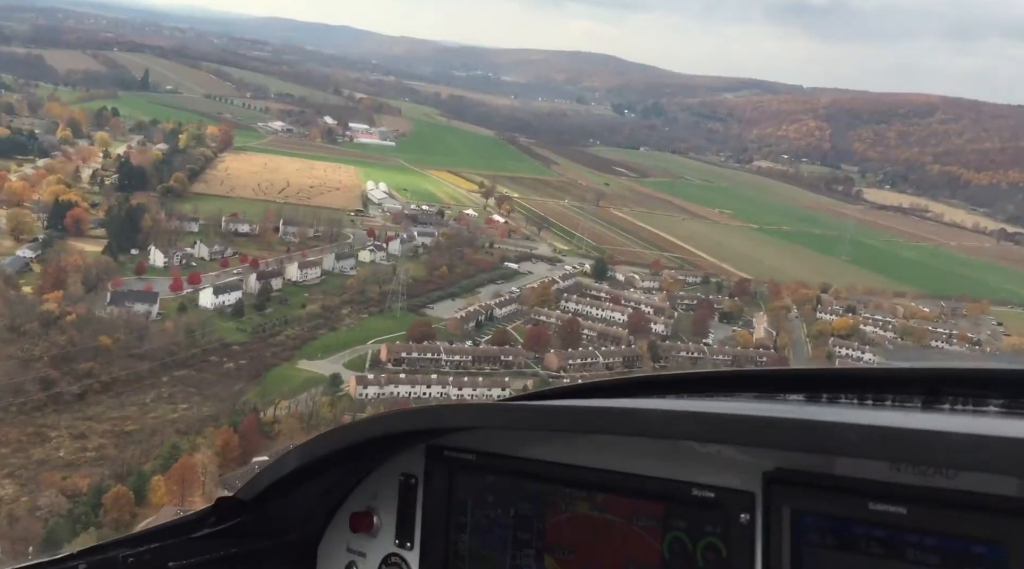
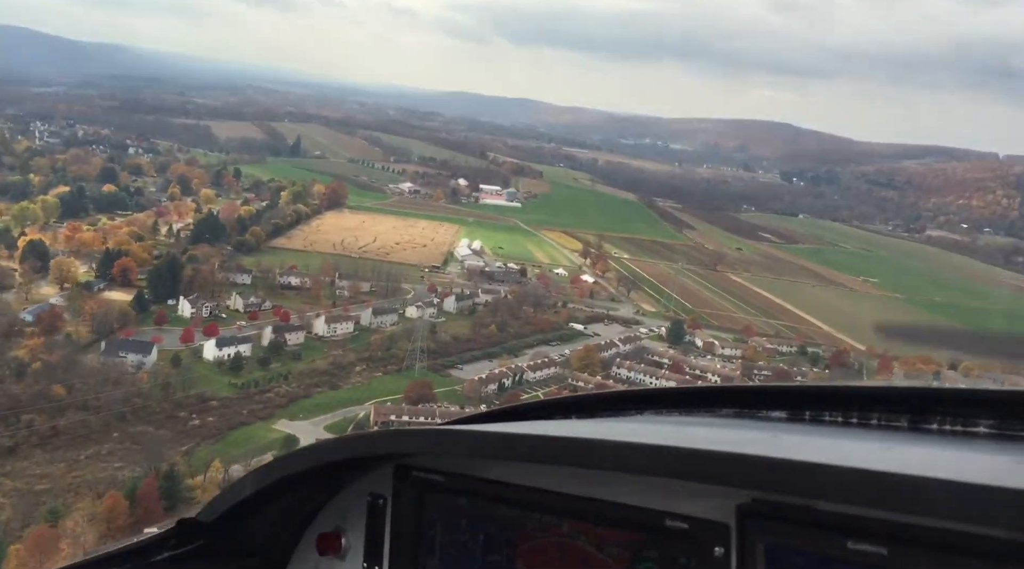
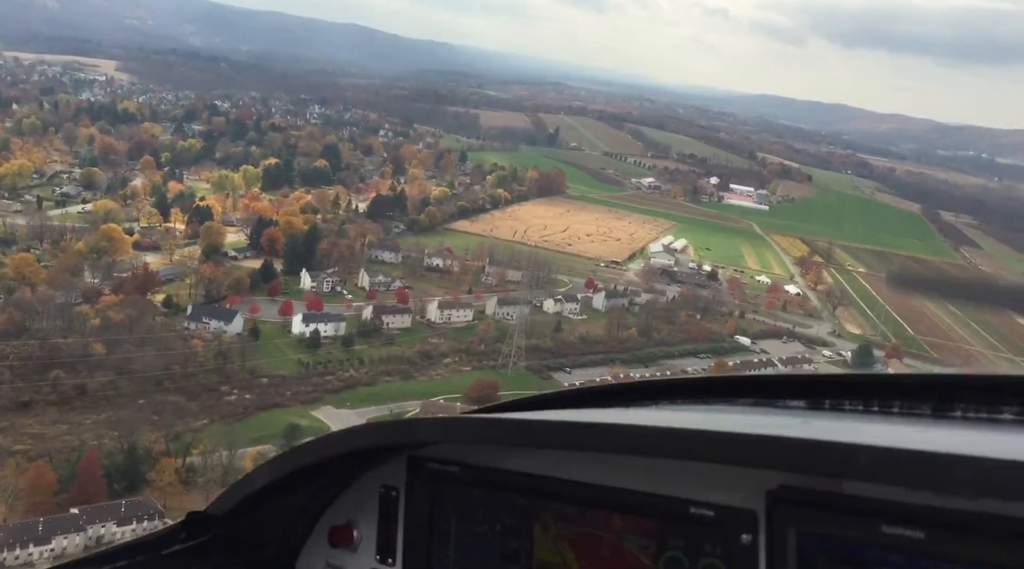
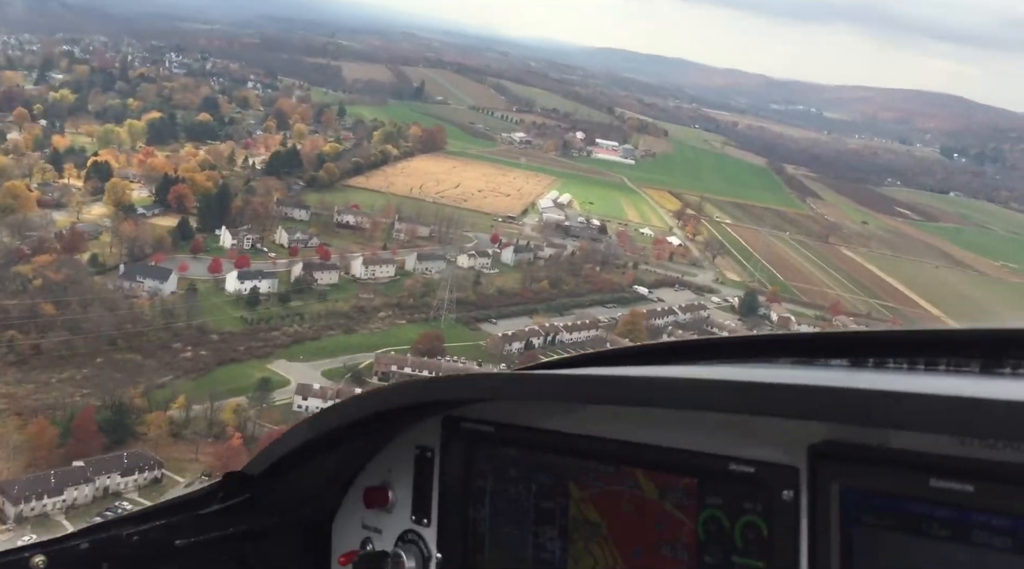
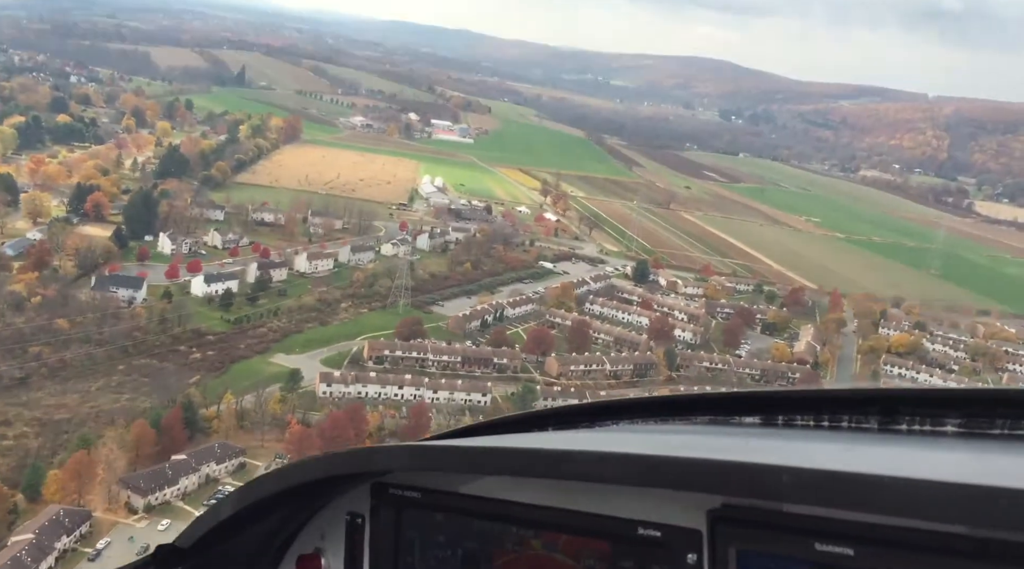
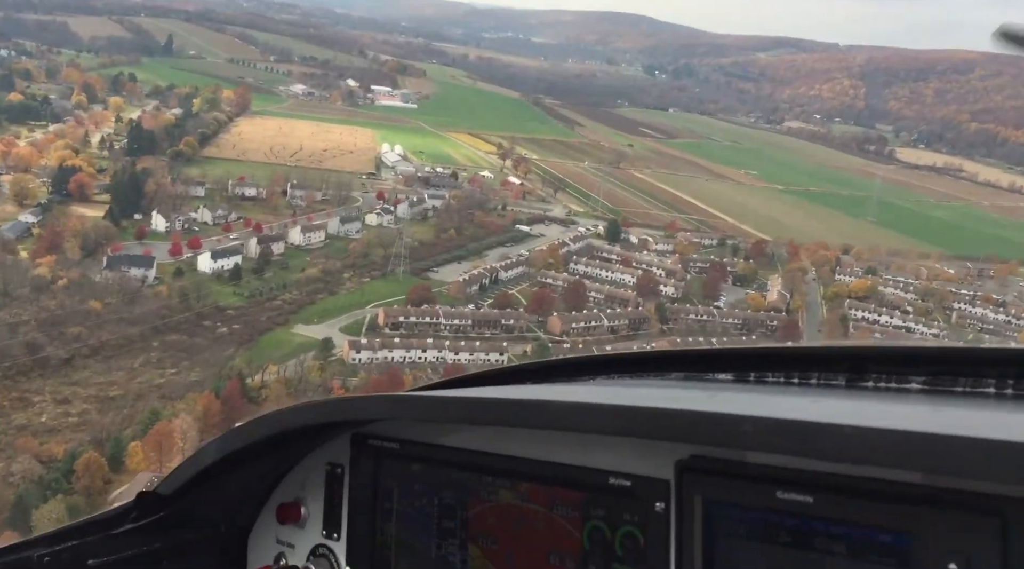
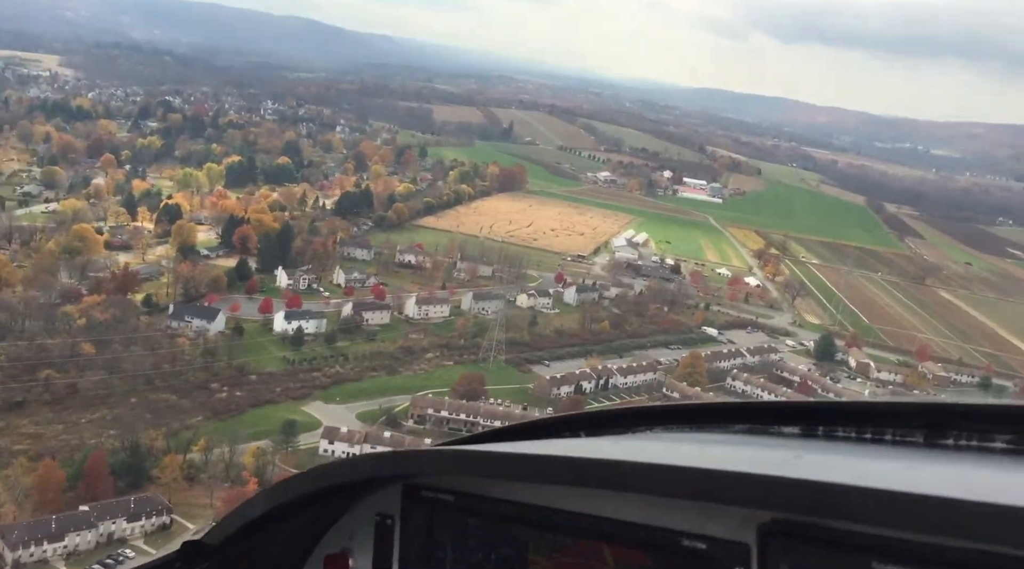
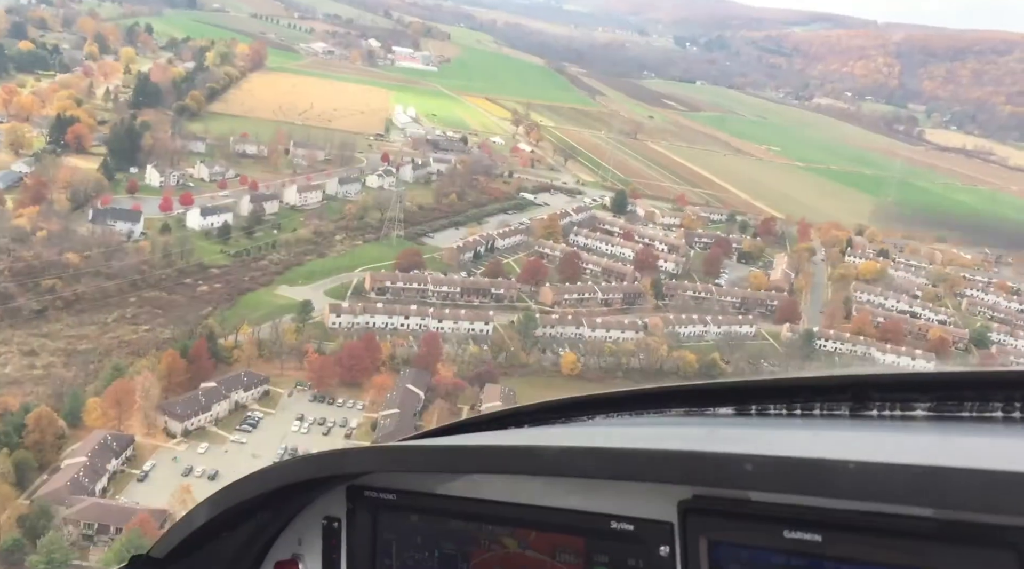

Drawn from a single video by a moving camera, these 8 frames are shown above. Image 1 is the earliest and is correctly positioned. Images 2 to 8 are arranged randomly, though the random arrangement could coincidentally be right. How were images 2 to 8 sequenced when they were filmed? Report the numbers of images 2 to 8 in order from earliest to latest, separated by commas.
6, 8, 5, 2, 4, 7, 3
